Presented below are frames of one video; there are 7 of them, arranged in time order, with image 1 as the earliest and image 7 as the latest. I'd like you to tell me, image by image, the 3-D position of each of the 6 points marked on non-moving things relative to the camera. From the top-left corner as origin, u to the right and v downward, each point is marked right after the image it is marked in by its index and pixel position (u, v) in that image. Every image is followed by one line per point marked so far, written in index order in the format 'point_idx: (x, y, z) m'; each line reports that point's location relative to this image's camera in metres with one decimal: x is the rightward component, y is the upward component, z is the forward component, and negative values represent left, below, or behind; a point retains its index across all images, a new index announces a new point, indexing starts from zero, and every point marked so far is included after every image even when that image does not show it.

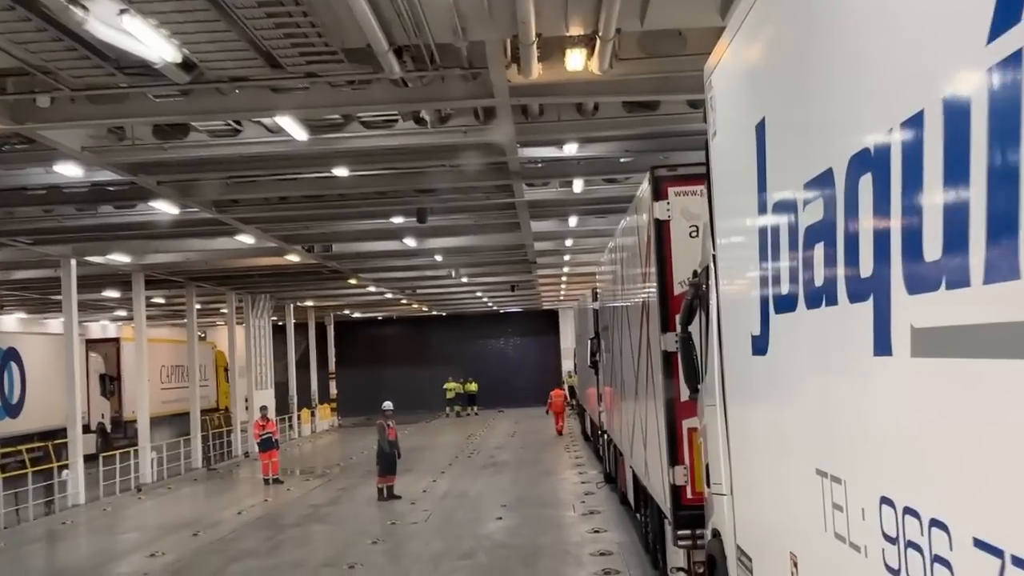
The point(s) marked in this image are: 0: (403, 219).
0: (-1.3, +0.8, +14.5) m
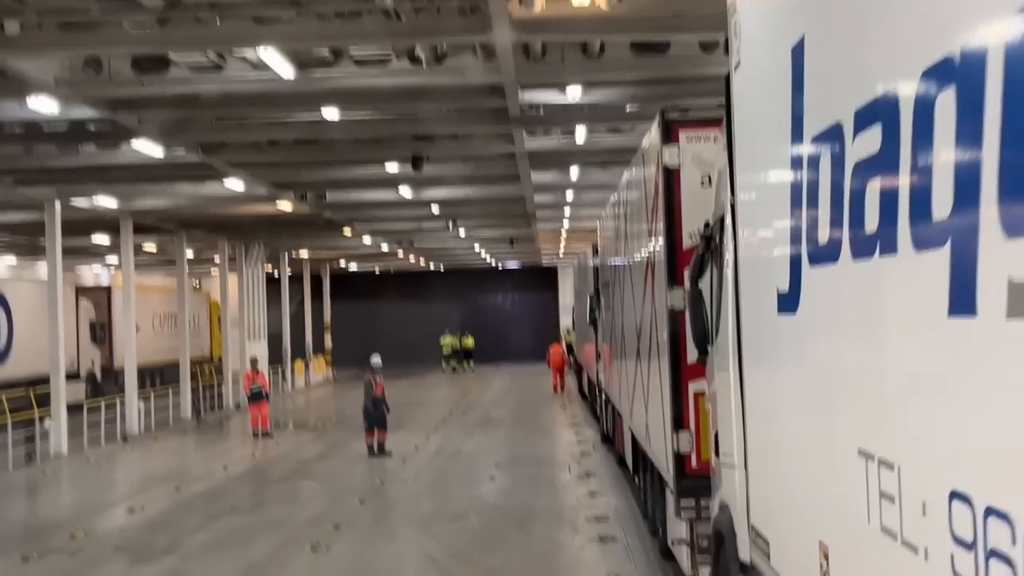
0: (-1.3, +1.4, +14.0) m
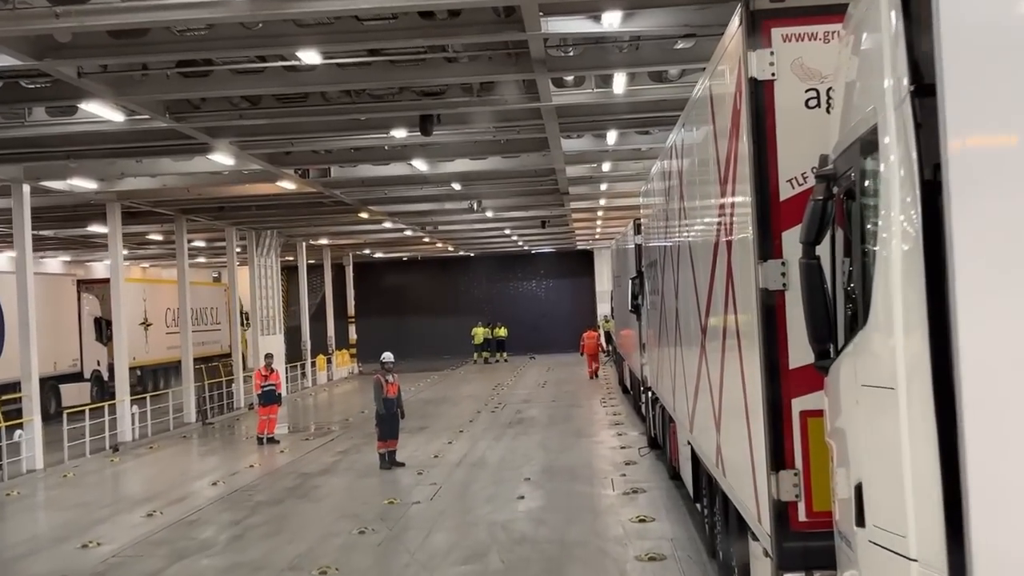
0: (-1.0, +1.5, +12.0) m
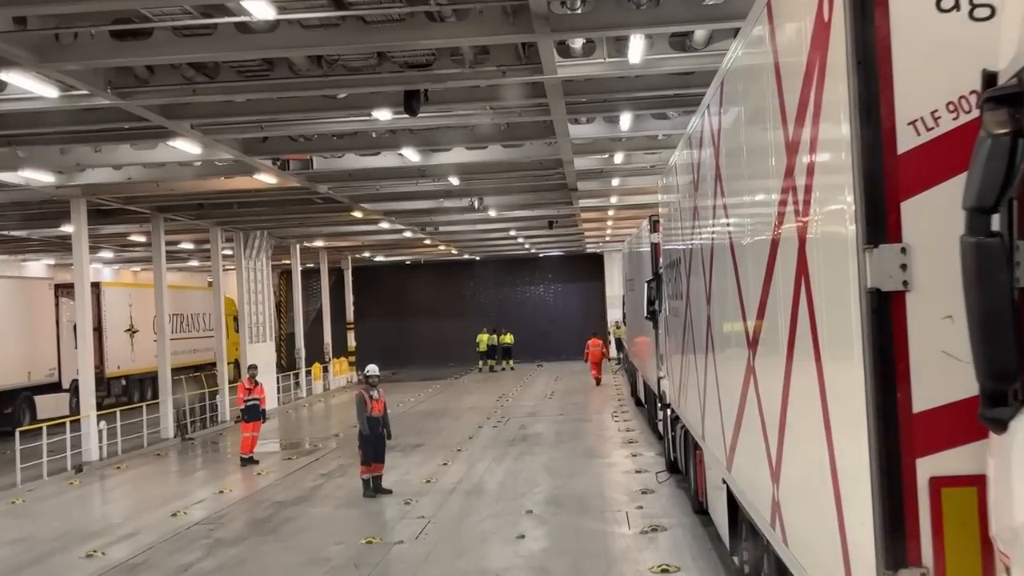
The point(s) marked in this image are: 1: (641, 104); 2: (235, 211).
0: (-1.0, +1.5, +10.5) m
1: (+1.2, +1.6, +10.9) m
2: (-4.2, +1.2, +18.6) m
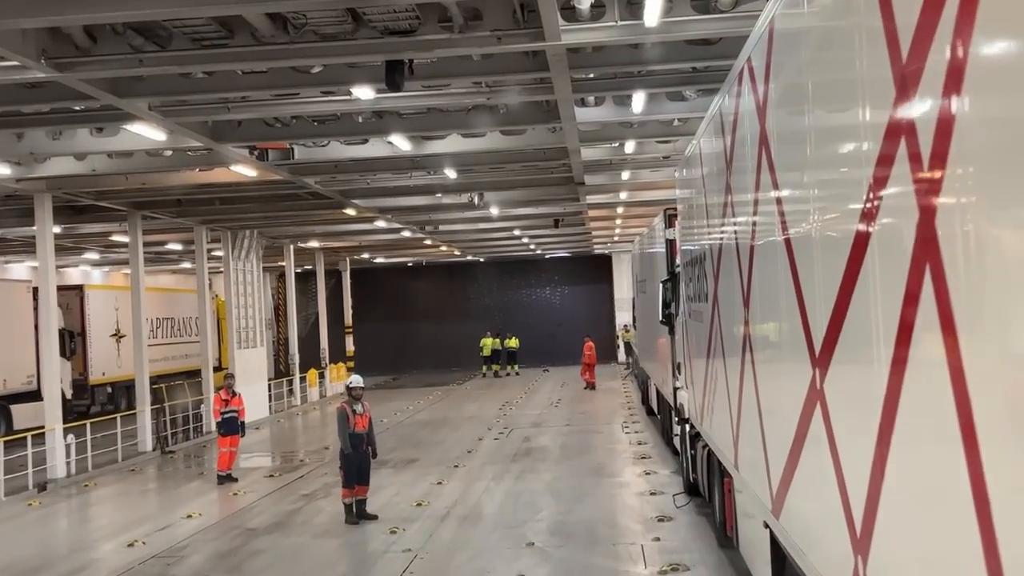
0: (-1.1, +1.5, +9.2) m
1: (+1.1, +1.6, +9.7) m
2: (-4.2, +1.1, +17.4) m
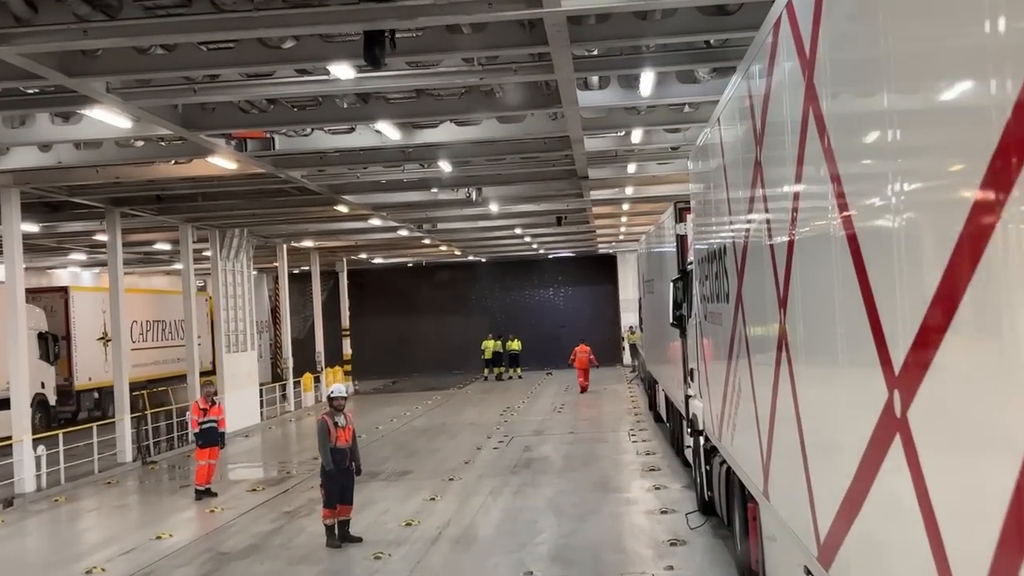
0: (-1.1, +1.5, +8.3) m
1: (+1.1, +1.6, +8.8) m
2: (-4.2, +1.1, +16.5) m
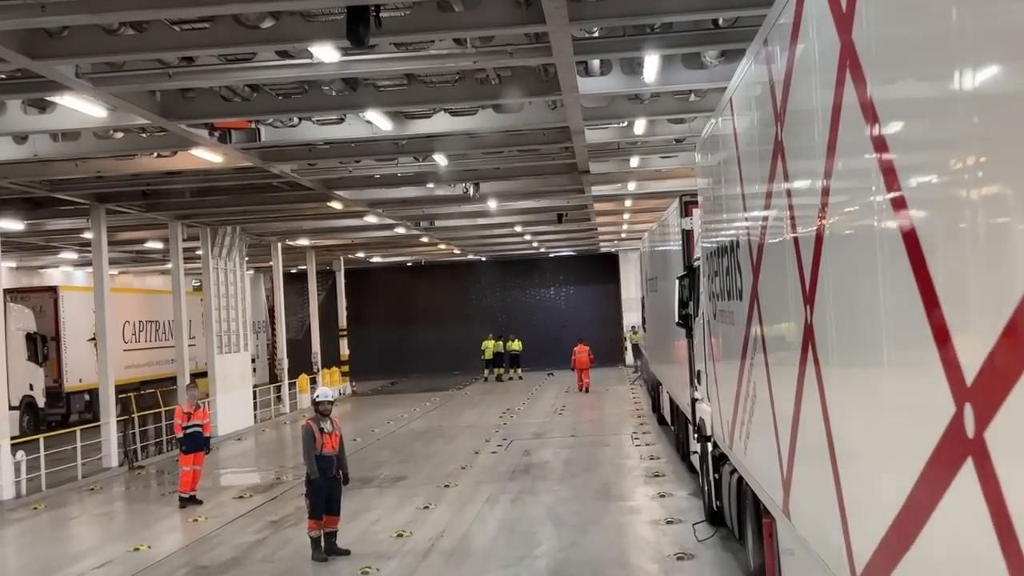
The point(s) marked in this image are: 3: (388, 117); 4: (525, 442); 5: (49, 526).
0: (-1.1, +1.5, +7.8) m
1: (+1.1, +1.7, +8.2) m
2: (-4.2, +1.1, +15.9) m
3: (-1.1, +1.5, +10.6) m
4: (+0.2, -2.1, +16.5) m
5: (-4.6, -2.4, +12.2) m
